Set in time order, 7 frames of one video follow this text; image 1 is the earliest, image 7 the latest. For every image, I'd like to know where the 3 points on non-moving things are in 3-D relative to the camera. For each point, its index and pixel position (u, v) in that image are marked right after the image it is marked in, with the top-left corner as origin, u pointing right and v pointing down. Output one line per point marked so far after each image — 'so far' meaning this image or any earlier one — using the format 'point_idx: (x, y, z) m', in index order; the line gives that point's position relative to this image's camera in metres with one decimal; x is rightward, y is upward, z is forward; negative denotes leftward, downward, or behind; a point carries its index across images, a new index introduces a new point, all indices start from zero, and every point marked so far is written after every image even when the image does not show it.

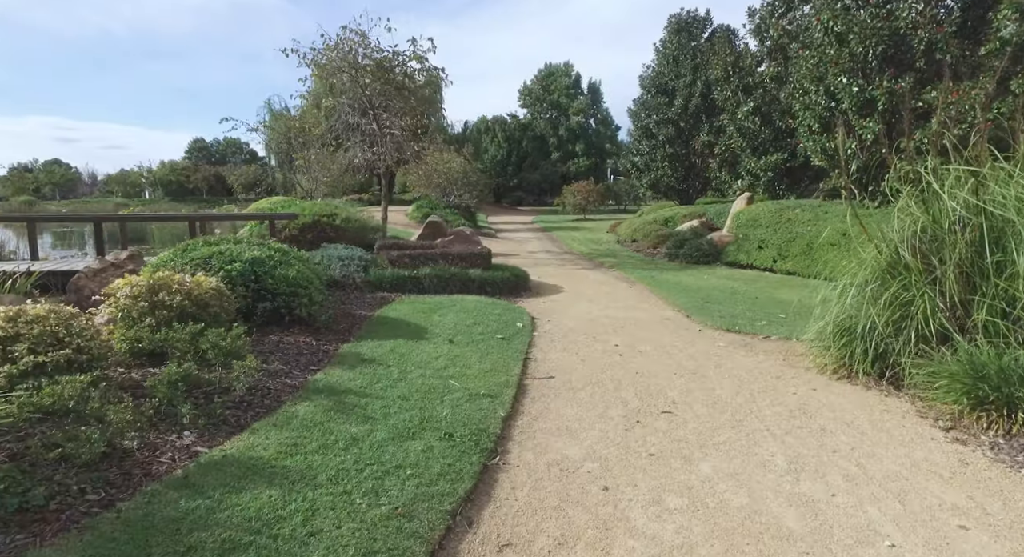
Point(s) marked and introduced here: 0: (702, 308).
0: (+2.7, -0.4, +9.4) m
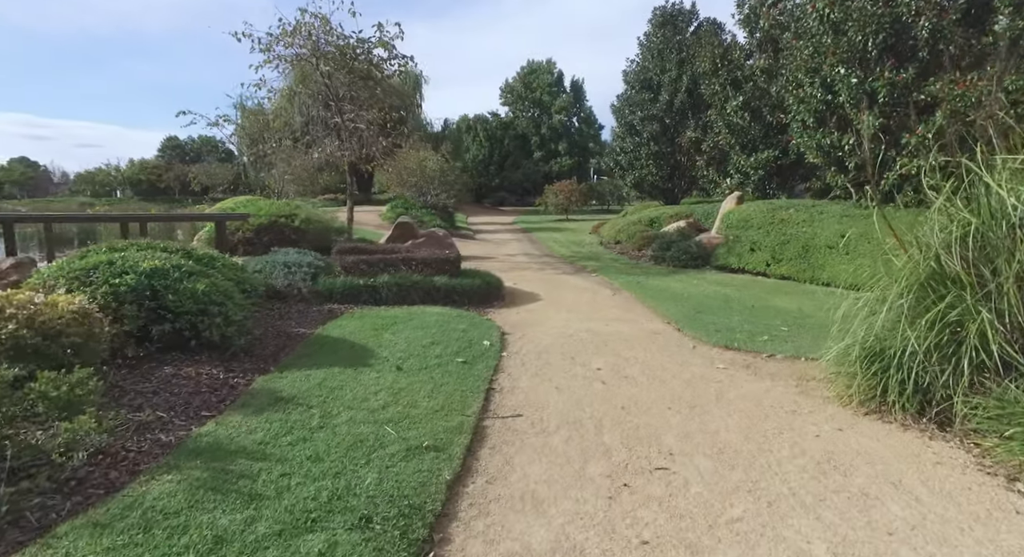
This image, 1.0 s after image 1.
0: (+2.3, -0.5, +8.4) m
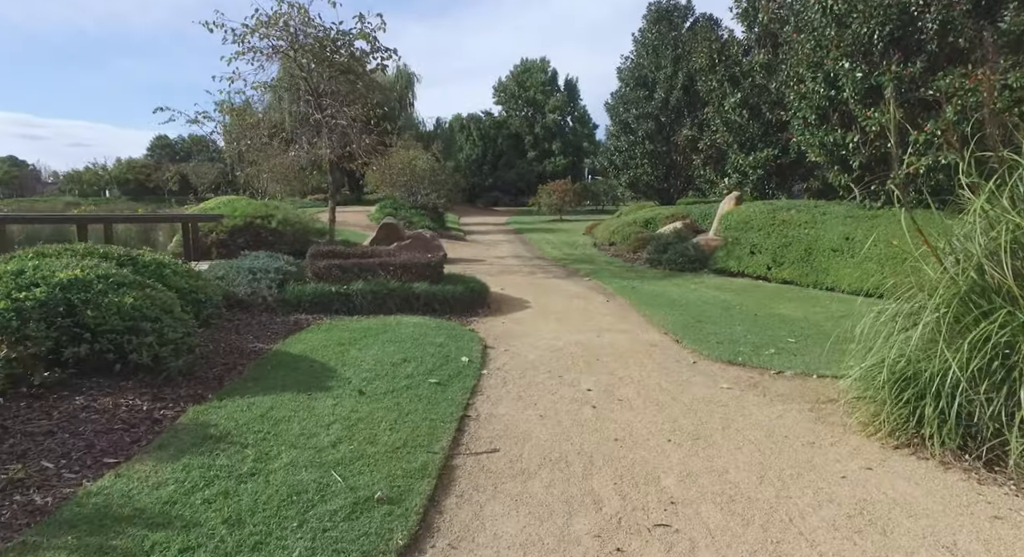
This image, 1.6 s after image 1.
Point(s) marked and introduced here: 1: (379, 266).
0: (+2.1, -0.6, +7.8) m
1: (-1.7, +0.2, +8.4) m
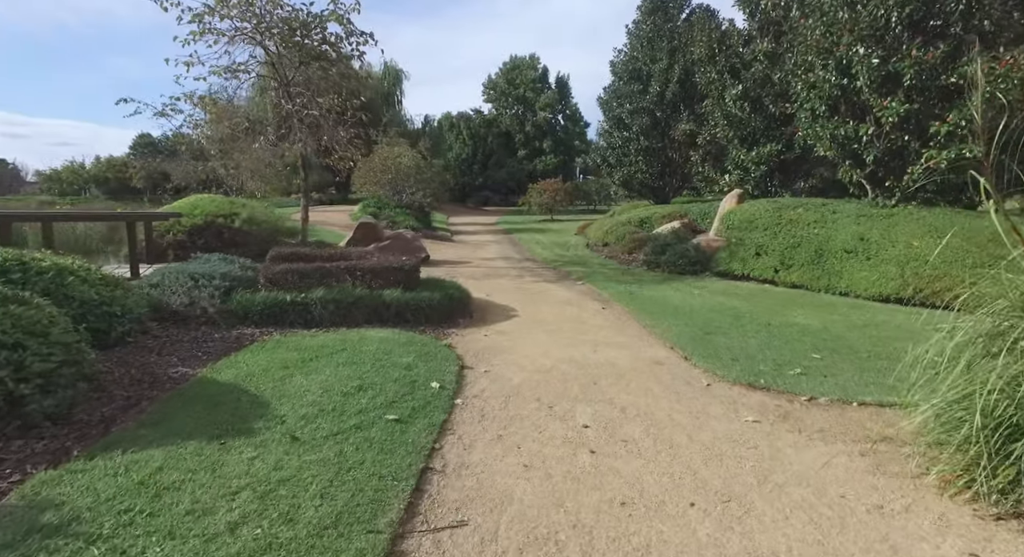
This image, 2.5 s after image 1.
0: (+2.0, -0.7, +6.8) m
1: (-1.9, +0.1, +7.4) m
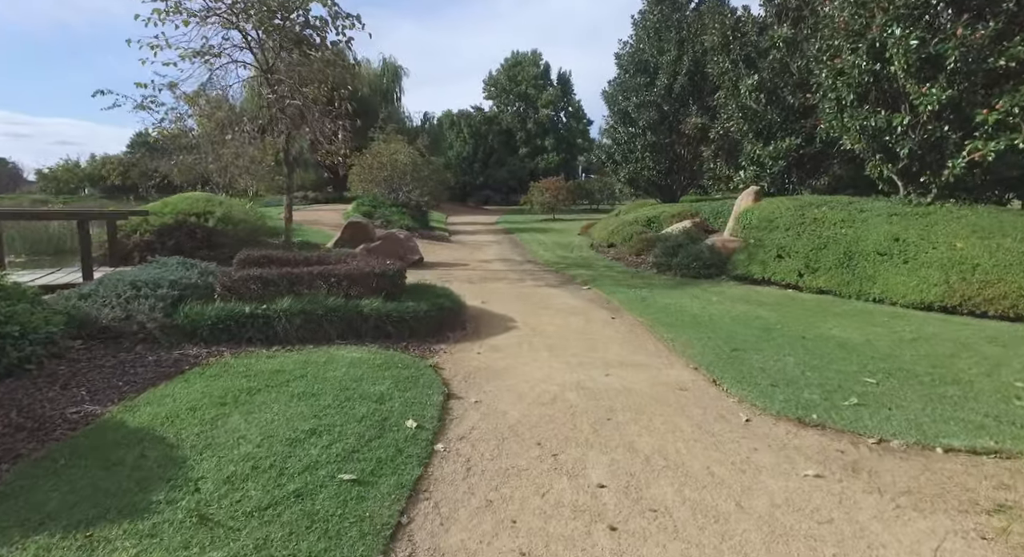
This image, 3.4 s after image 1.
0: (+1.9, -0.7, +5.8) m
1: (-1.9, 0.0, +6.4) m
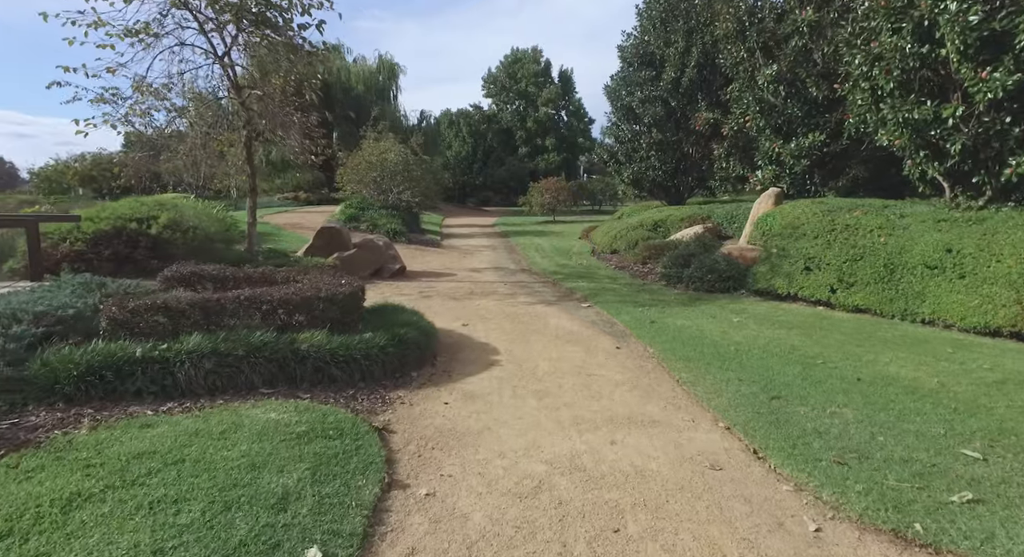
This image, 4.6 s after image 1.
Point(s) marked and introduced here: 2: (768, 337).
0: (+1.8, -1.0, +4.4) m
1: (-2.0, -0.2, +5.1) m
2: (+2.8, -0.6, +7.2) m
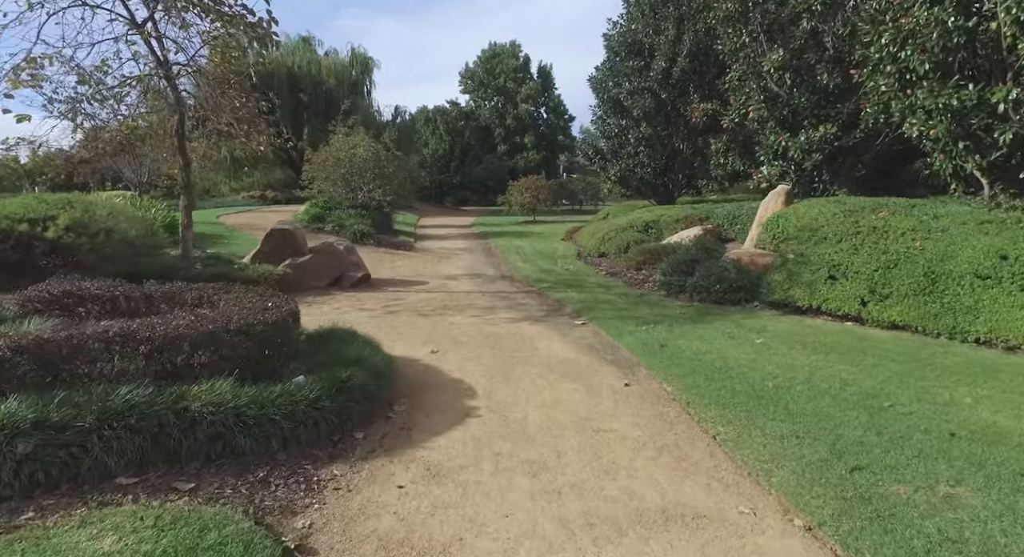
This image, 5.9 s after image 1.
0: (+1.7, -1.1, +3.0) m
1: (-2.1, -0.3, +3.5) m
2: (+2.6, -0.8, +5.9) m
